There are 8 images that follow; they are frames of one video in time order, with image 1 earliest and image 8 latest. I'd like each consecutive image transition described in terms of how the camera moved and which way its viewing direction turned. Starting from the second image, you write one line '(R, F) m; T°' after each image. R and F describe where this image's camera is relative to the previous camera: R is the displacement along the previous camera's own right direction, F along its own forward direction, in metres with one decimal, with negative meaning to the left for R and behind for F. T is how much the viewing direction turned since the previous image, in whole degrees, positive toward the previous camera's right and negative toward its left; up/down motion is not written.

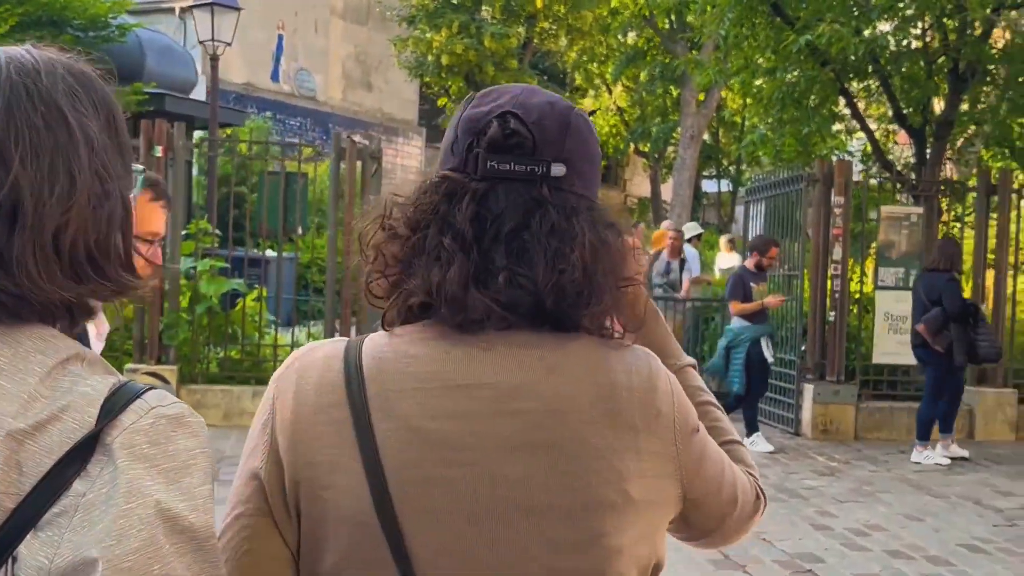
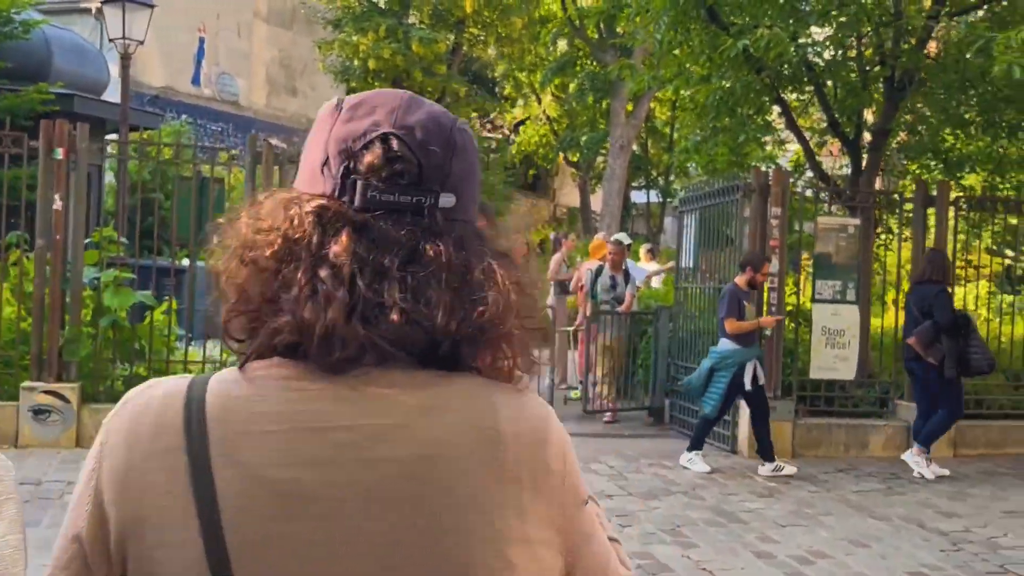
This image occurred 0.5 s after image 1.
(0.0, +0.4) m; +4°
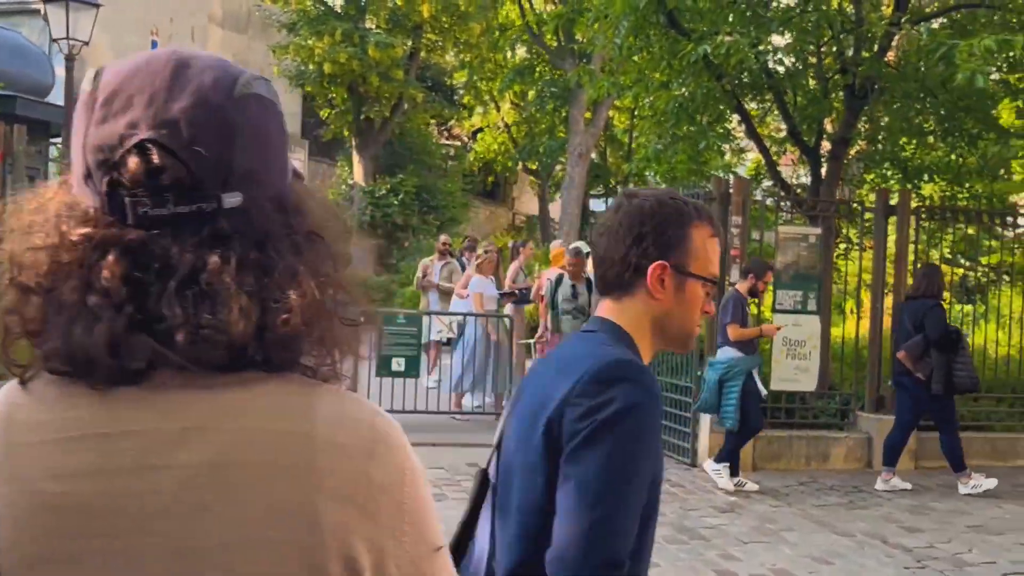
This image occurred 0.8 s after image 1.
(0.0, +0.2) m; +2°
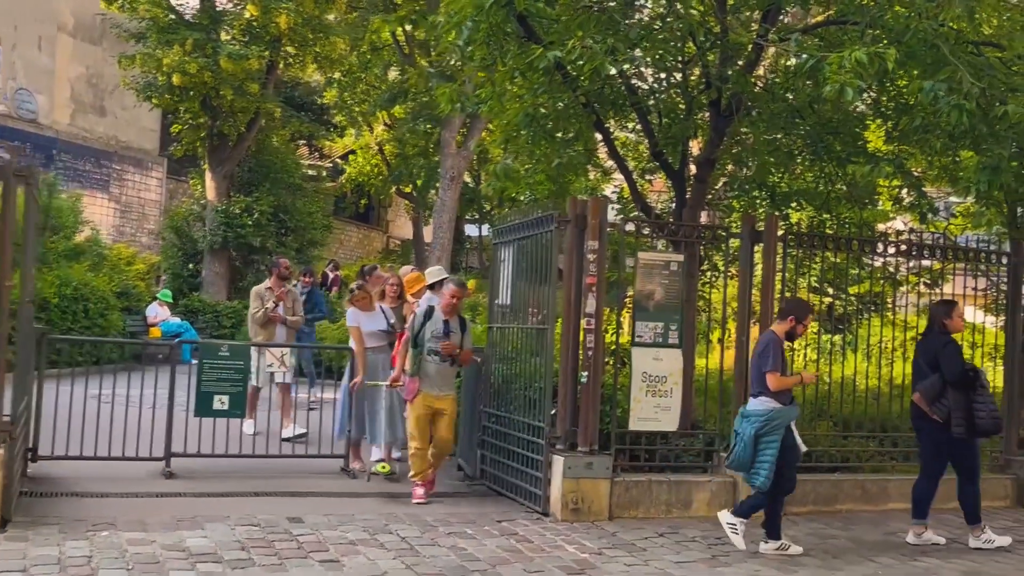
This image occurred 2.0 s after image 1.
(+0.3, +0.8) m; +6°
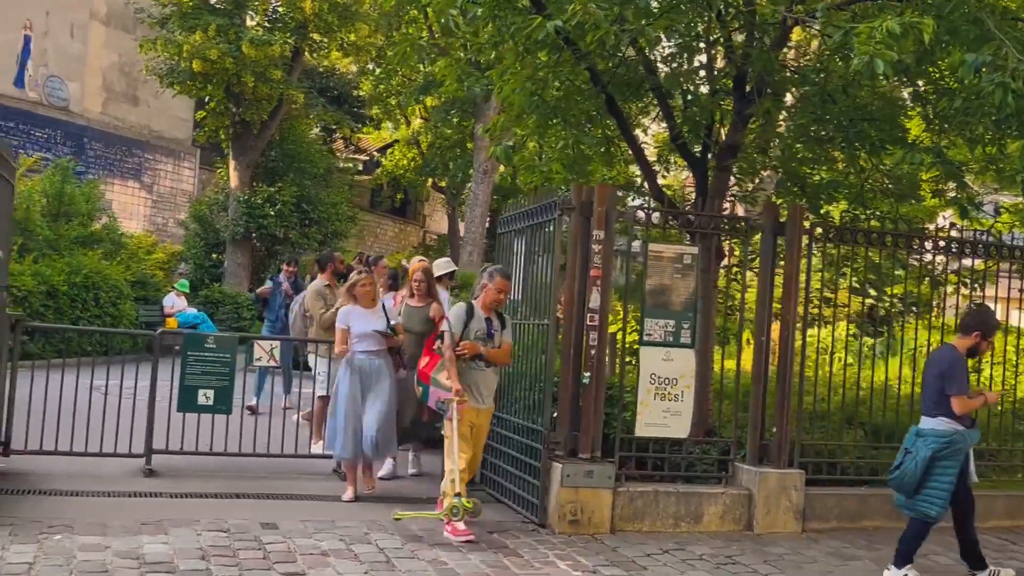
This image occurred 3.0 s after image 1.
(+0.3, +0.6) m; -2°
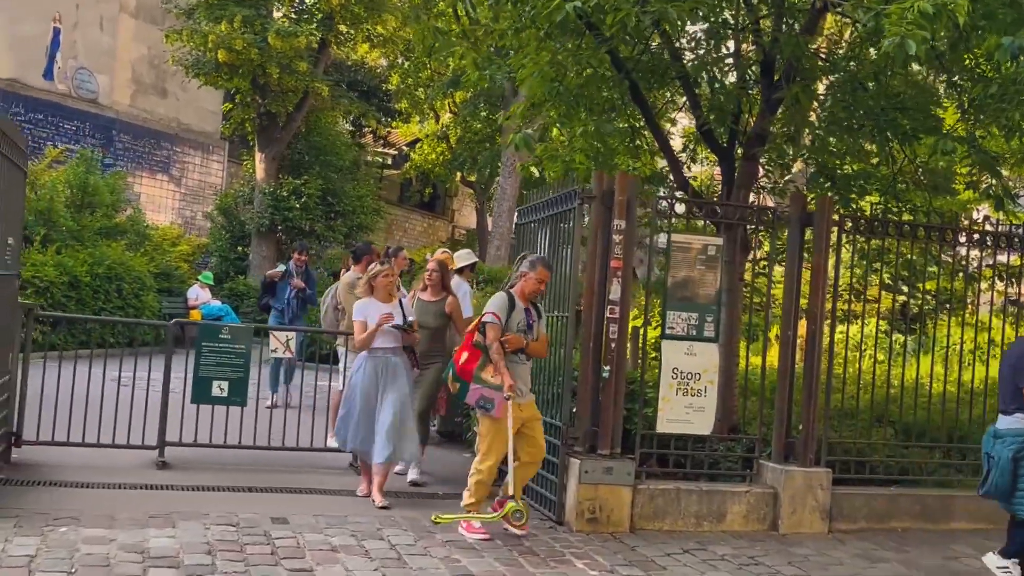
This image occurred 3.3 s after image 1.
(+0.1, +0.2) m; -1°
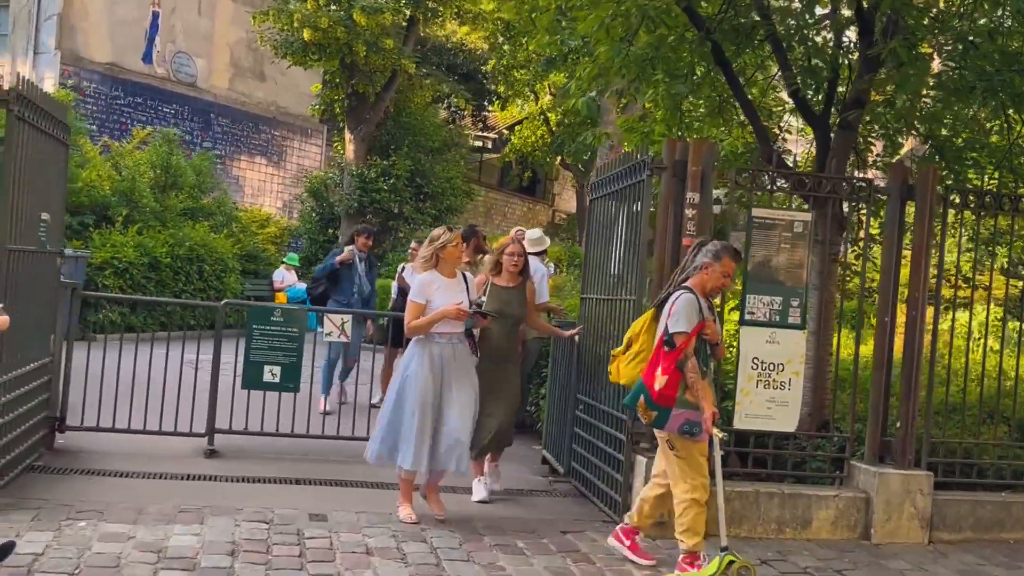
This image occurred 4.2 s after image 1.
(+0.3, +0.6) m; -5°
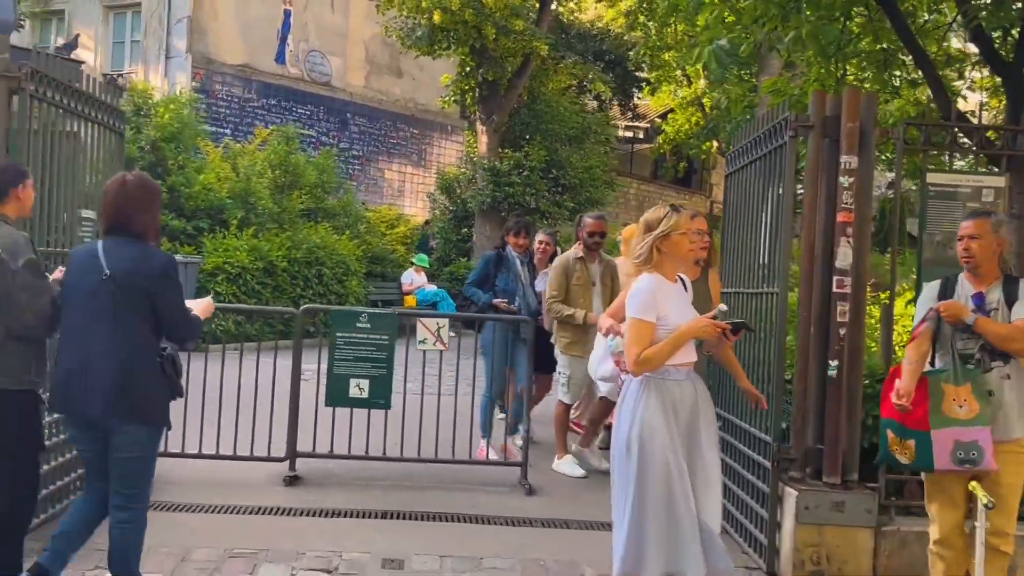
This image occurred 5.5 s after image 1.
(+0.2, +1.1) m; -8°
